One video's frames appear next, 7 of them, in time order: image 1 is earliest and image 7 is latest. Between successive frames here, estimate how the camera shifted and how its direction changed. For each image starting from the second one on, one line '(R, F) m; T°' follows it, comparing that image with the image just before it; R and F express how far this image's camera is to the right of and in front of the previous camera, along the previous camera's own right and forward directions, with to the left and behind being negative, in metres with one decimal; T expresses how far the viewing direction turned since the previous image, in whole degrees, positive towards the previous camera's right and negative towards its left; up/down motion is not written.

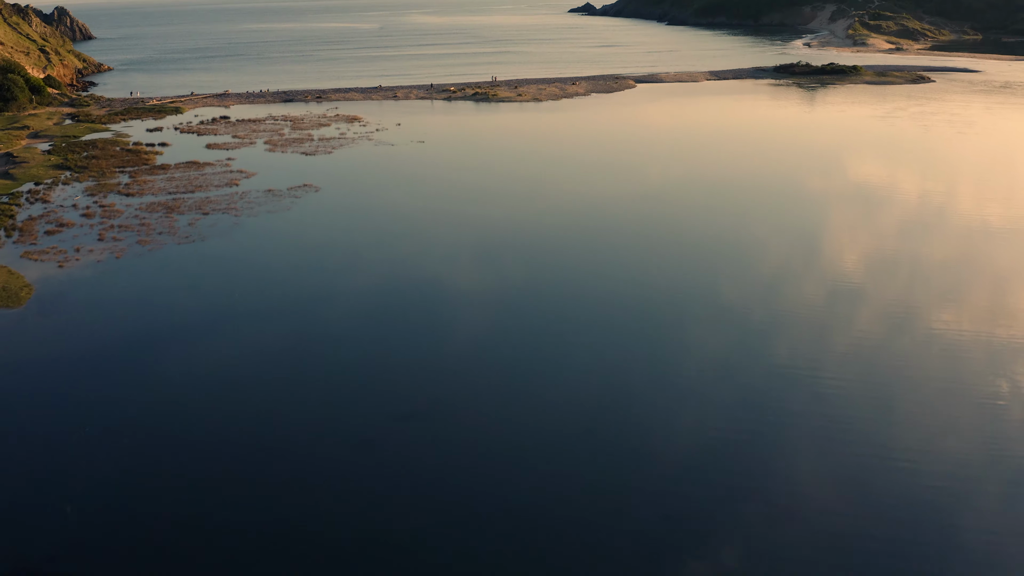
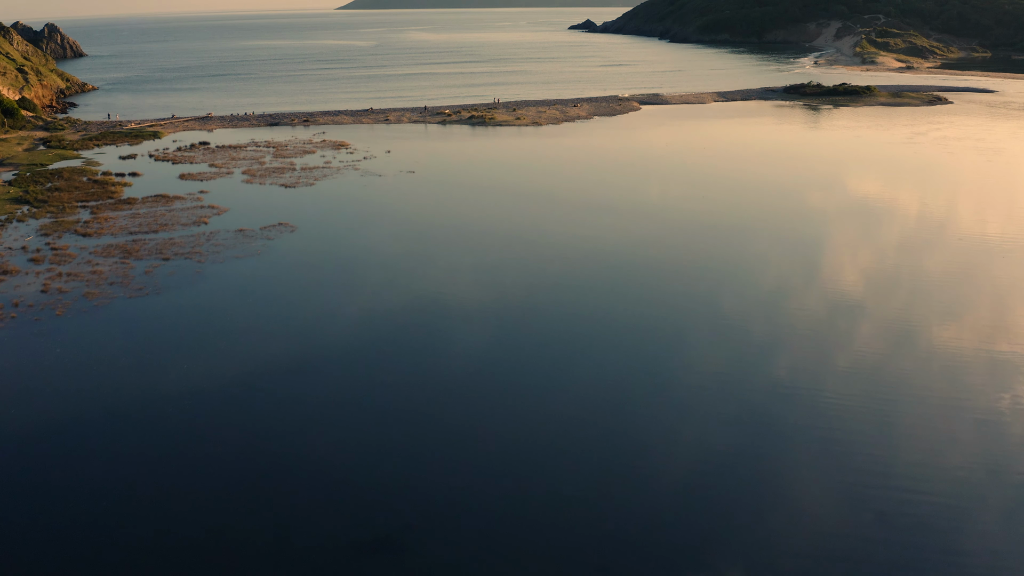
(+0.1, +2.5) m; 0°
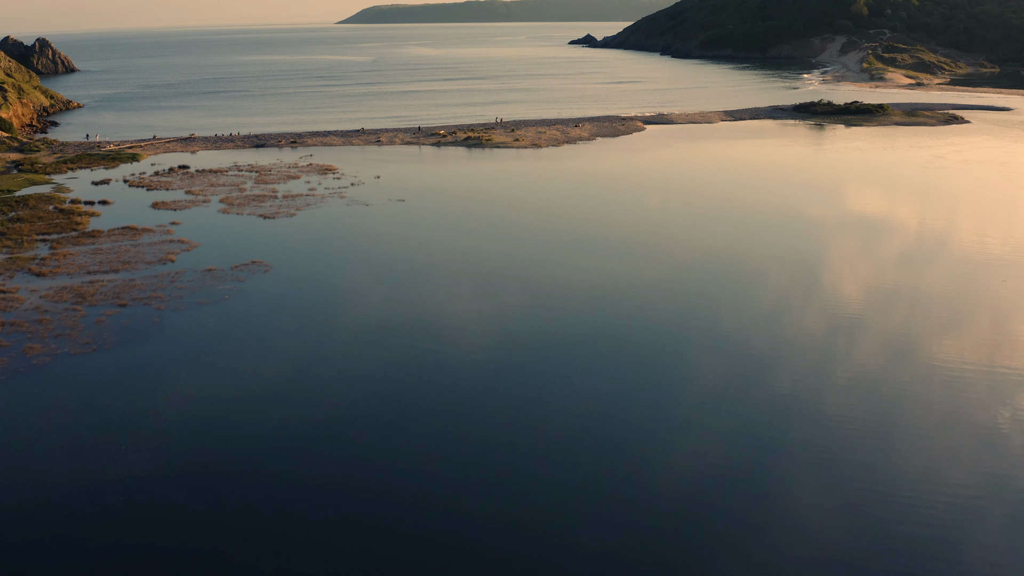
(+0.1, +2.2) m; 0°
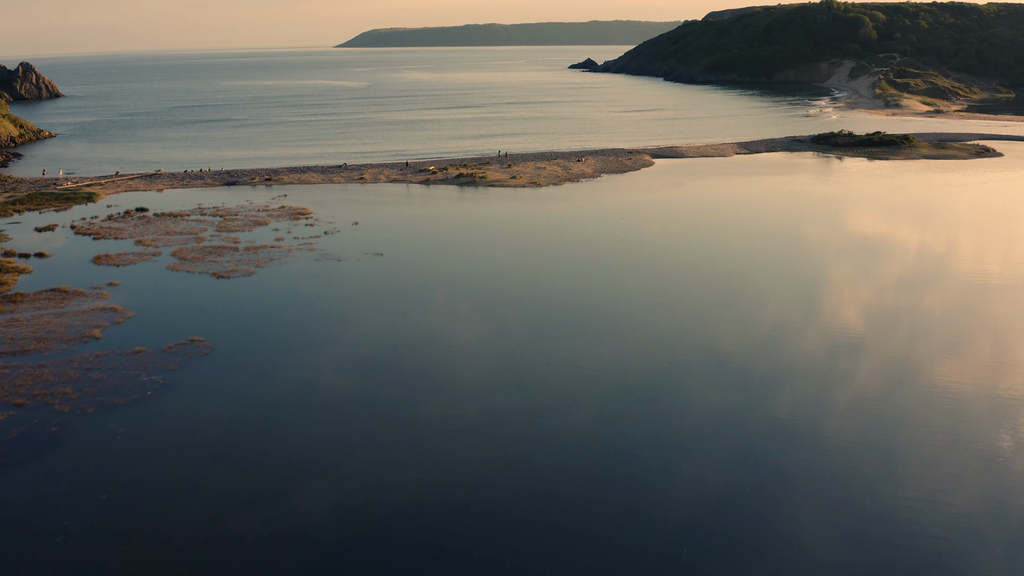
(+0.2, +3.7) m; 0°
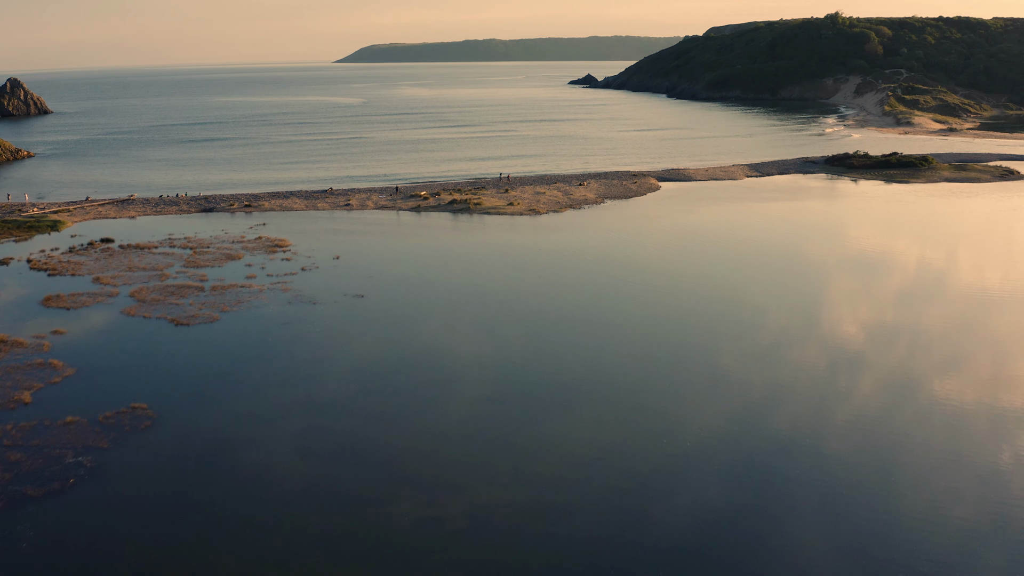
(+0.1, +2.5) m; 0°
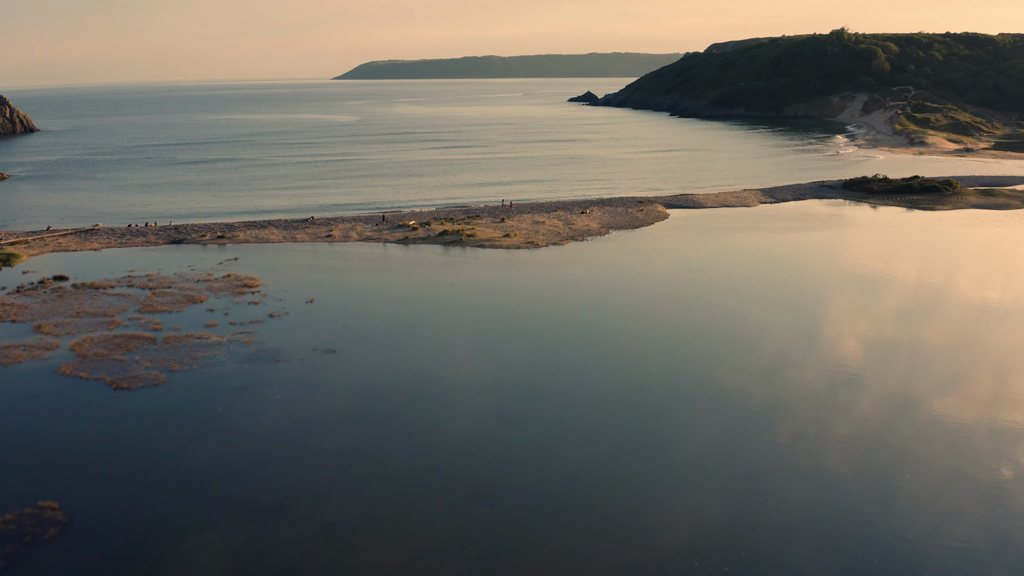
(+0.1, +2.8) m; 0°
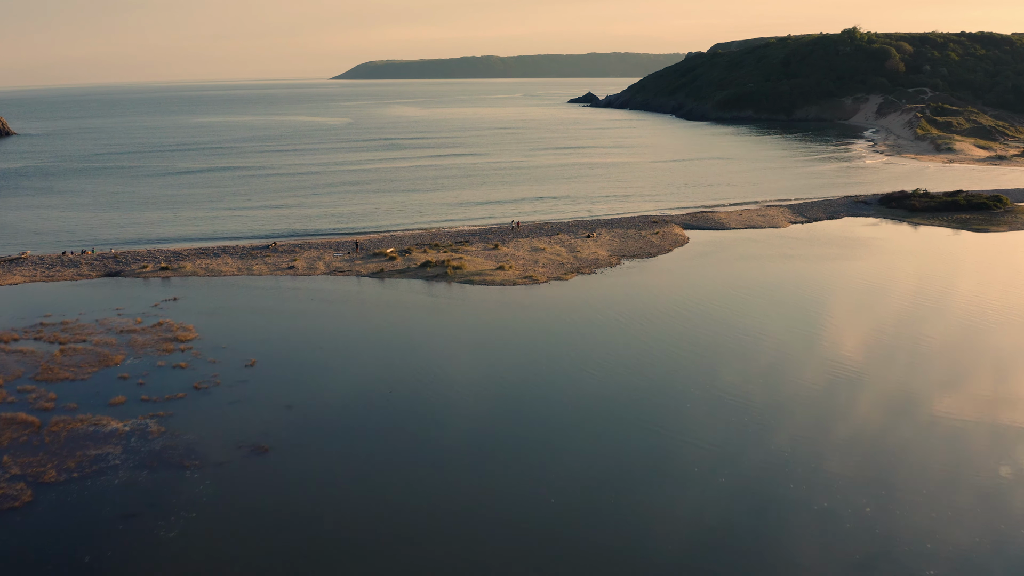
(+0.1, +4.6) m; 0°
